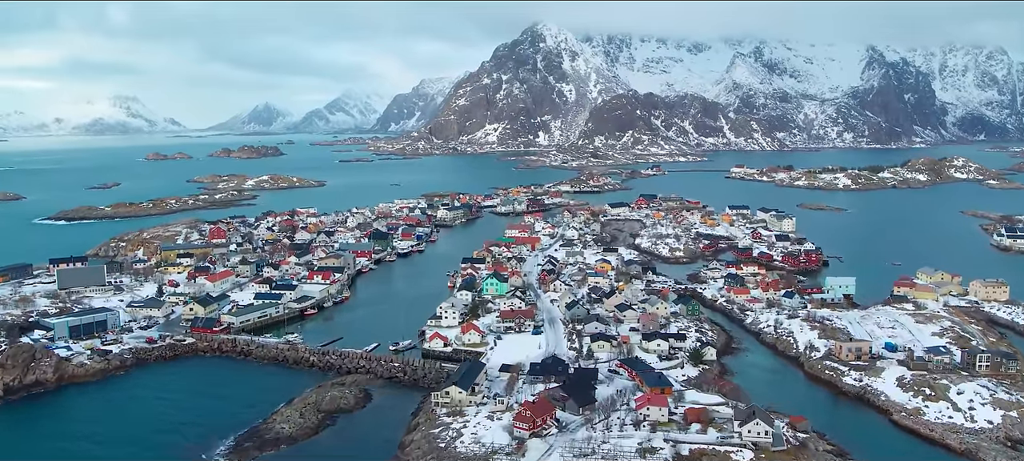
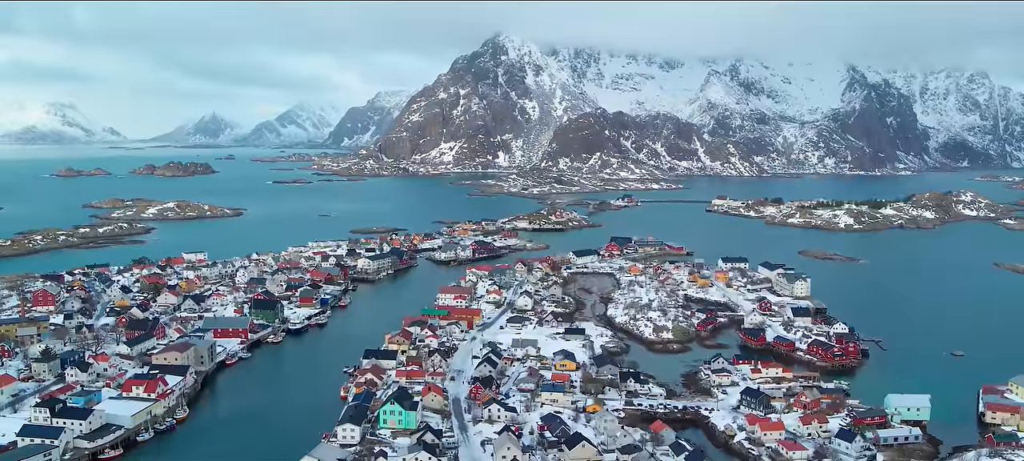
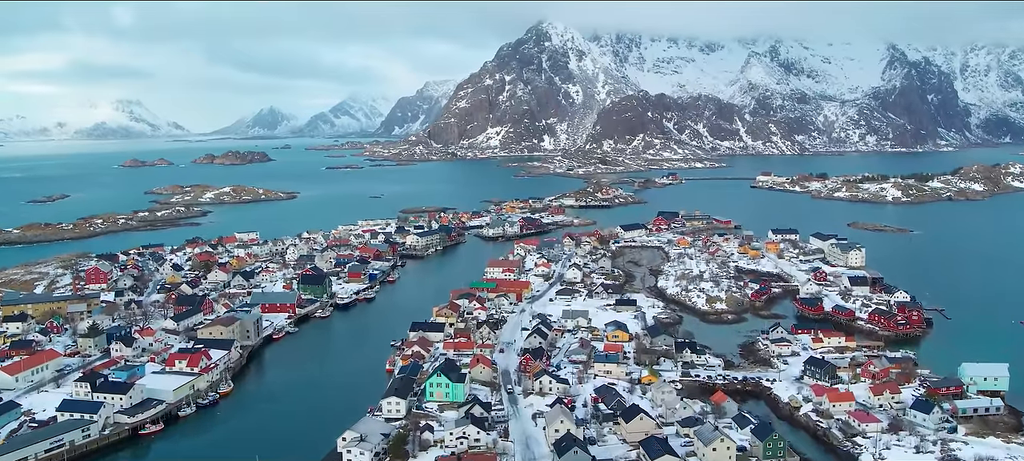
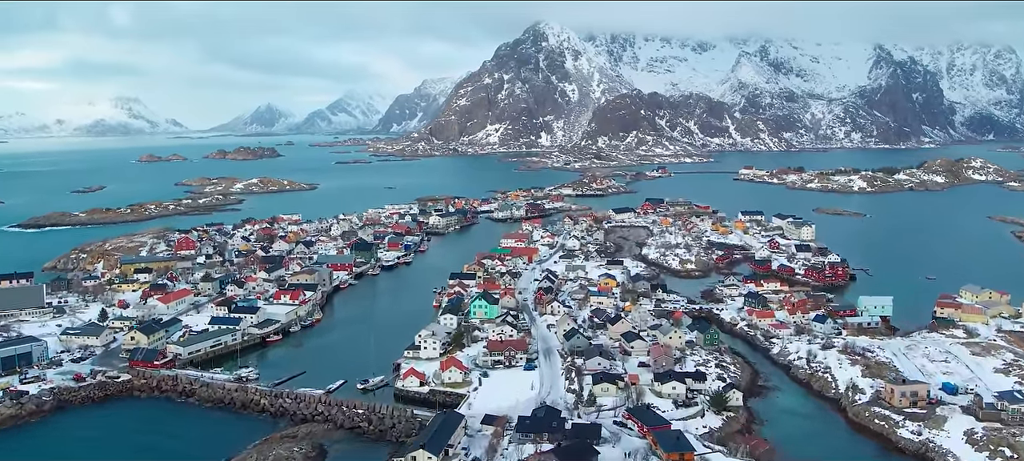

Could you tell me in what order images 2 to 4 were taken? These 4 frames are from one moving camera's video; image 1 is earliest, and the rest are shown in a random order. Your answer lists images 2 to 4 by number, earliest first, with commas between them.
4, 3, 2
